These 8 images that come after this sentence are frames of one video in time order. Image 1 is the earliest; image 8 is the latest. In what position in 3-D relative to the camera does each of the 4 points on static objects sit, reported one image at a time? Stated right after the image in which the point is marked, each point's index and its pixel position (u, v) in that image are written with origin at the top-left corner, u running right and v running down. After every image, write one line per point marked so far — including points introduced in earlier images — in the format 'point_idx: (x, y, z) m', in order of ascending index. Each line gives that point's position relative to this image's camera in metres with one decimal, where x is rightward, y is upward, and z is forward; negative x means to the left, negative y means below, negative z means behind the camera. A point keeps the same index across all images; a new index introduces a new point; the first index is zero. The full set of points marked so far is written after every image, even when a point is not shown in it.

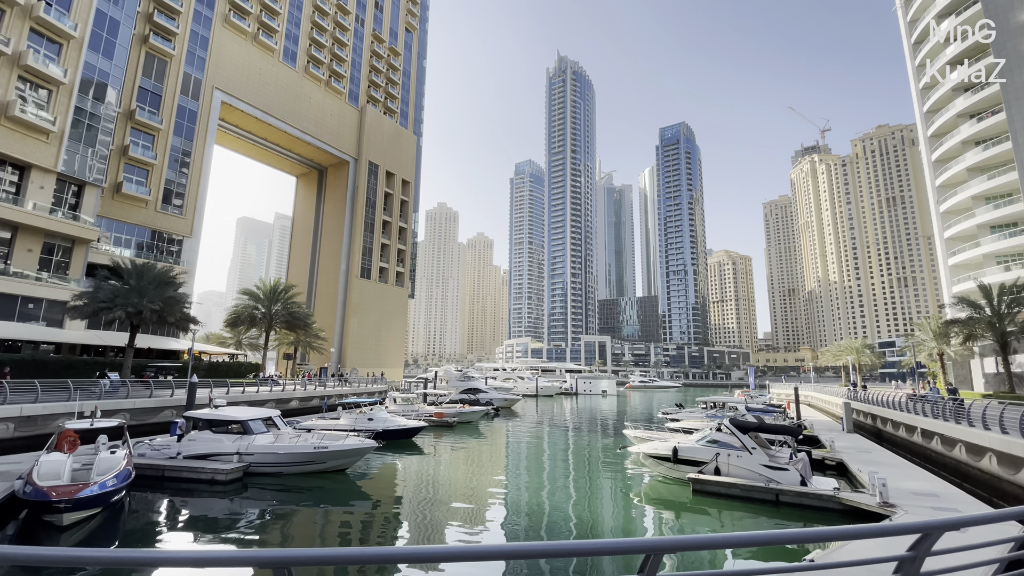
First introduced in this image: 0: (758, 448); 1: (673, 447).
0: (+7.0, -4.6, +13.9) m
1: (+5.0, -5.0, +15.4) m
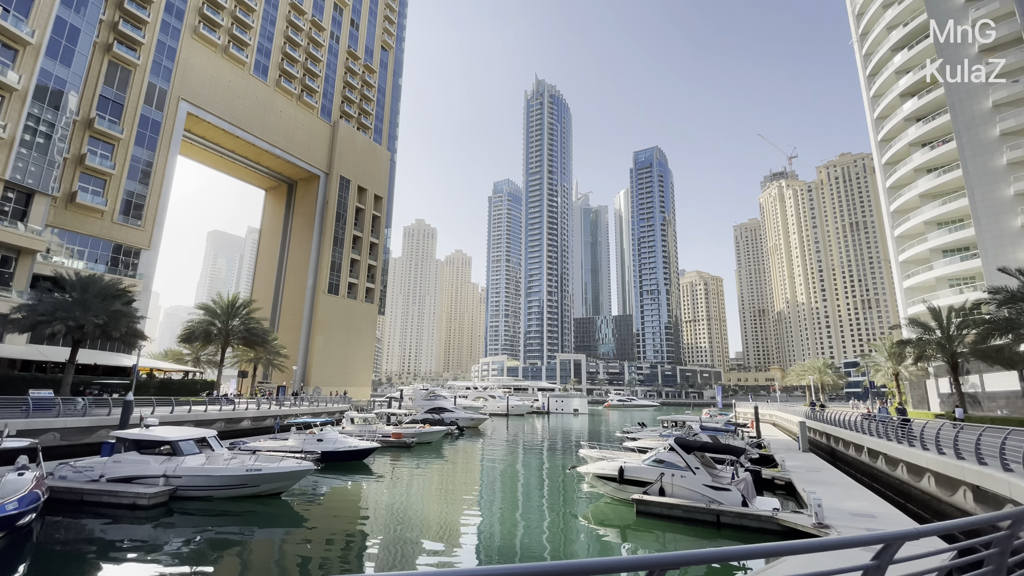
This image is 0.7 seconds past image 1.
0: (+5.4, -5.1, +13.7) m
1: (+3.3, -5.6, +15.1) m
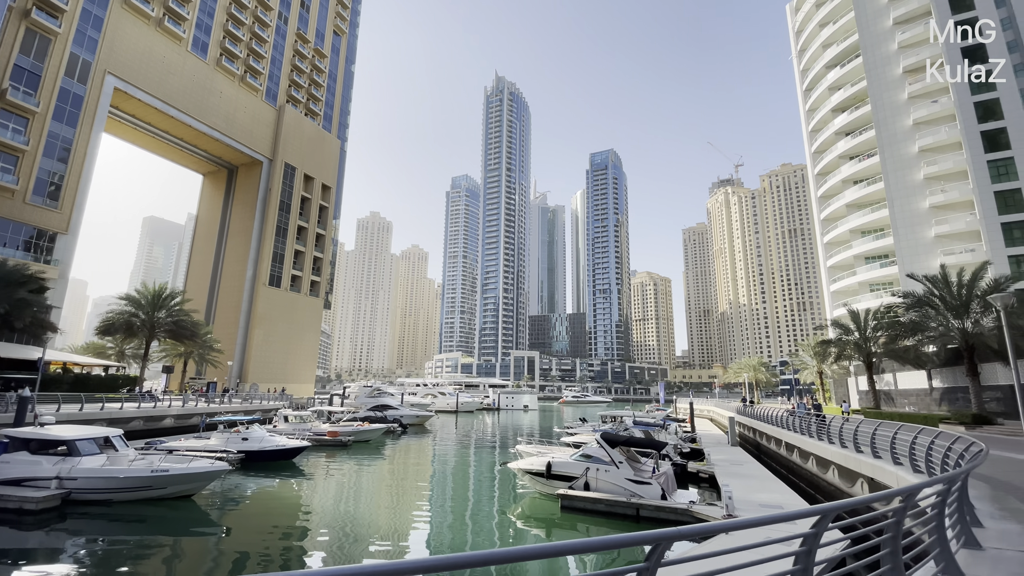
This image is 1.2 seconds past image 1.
0: (+3.3, -5.0, +13.8) m
1: (+1.1, -5.5, +15.1) m
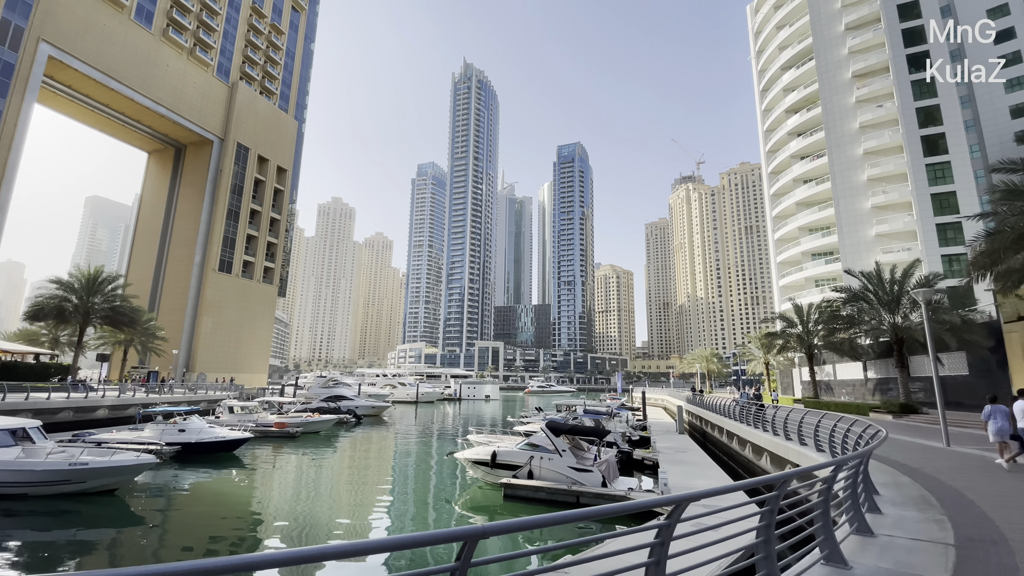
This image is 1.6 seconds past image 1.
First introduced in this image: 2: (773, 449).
0: (+1.6, -4.7, +13.9) m
1: (-0.6, -5.1, +15.0) m
2: (+7.7, -4.7, +14.0) m
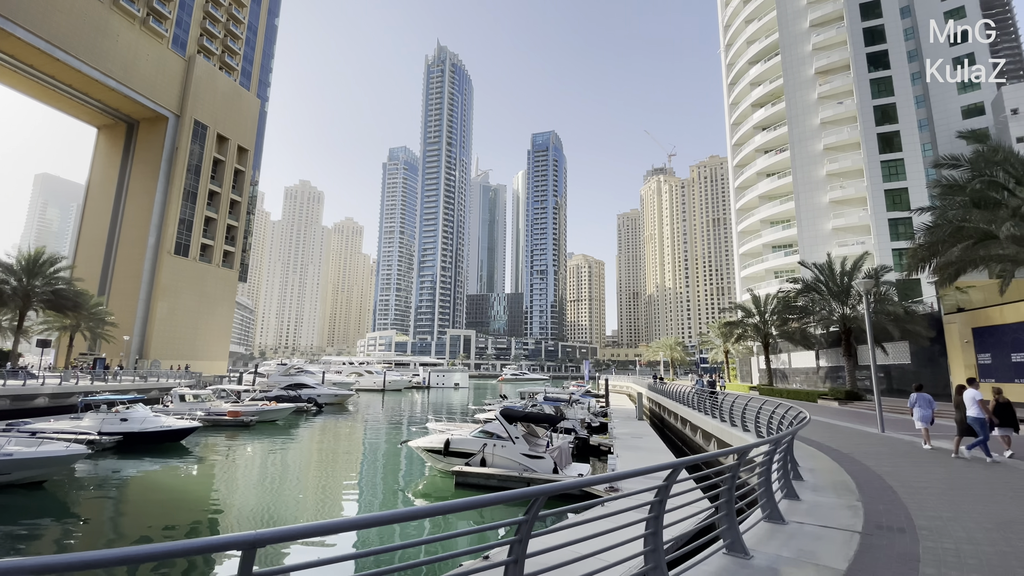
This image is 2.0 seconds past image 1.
0: (+0.3, -4.3, +13.9) m
1: (-2.0, -4.7, +14.8) m
2: (+6.4, -4.4, +14.3) m
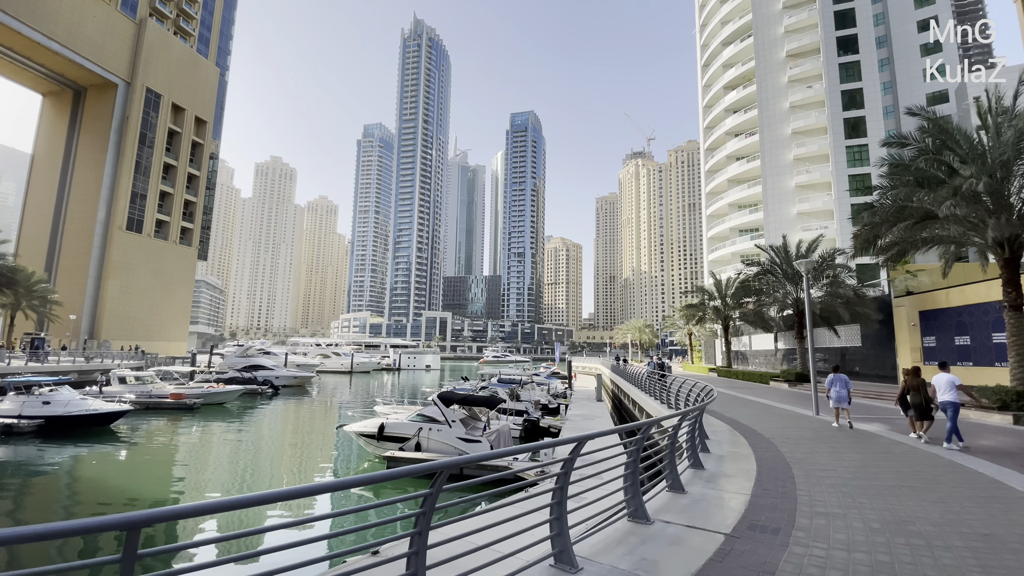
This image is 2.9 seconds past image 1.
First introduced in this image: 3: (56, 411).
0: (-1.5, -3.7, +13.3) m
1: (-3.8, -4.0, +14.2) m
2: (+4.6, -3.8, +14.0) m
3: (-17.3, -4.7, +18.2) m
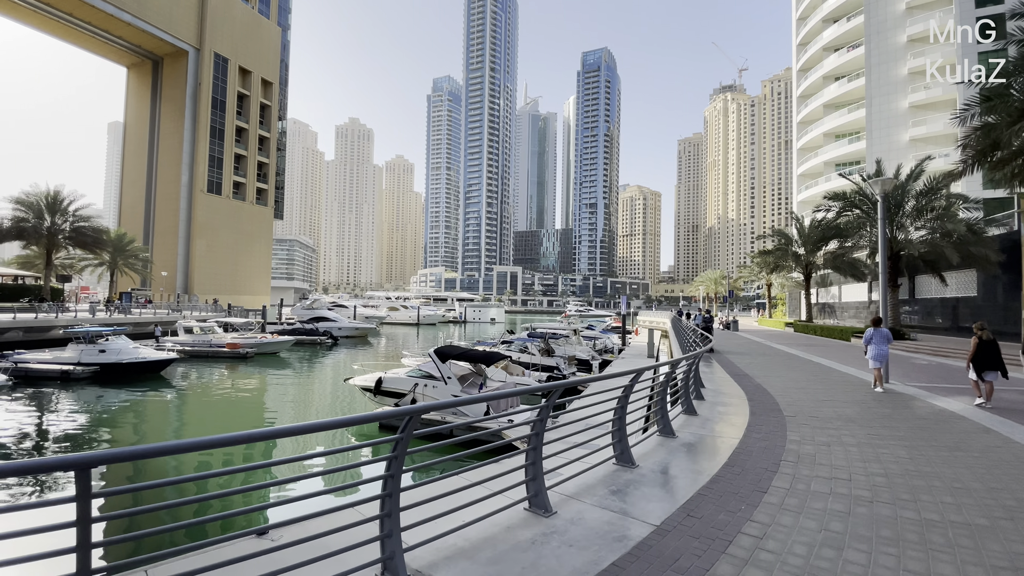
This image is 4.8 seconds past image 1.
0: (-1.5, -2.3, +12.1) m
1: (-3.6, -2.5, +13.4) m
2: (+4.6, -2.3, +11.8) m
3: (-16.3, -2.9, +19.6) m
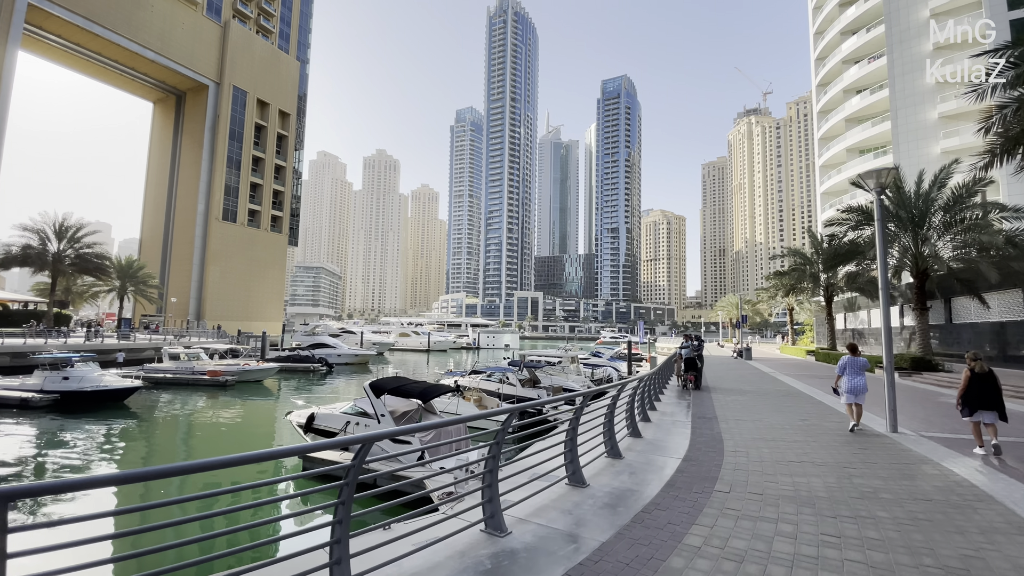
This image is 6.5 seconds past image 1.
0: (-2.7, -2.8, +10.5) m
1: (-4.8, -3.1, +11.9) m
2: (+3.4, -2.7, +9.9) m
3: (-17.1, -3.9, +18.7) m
